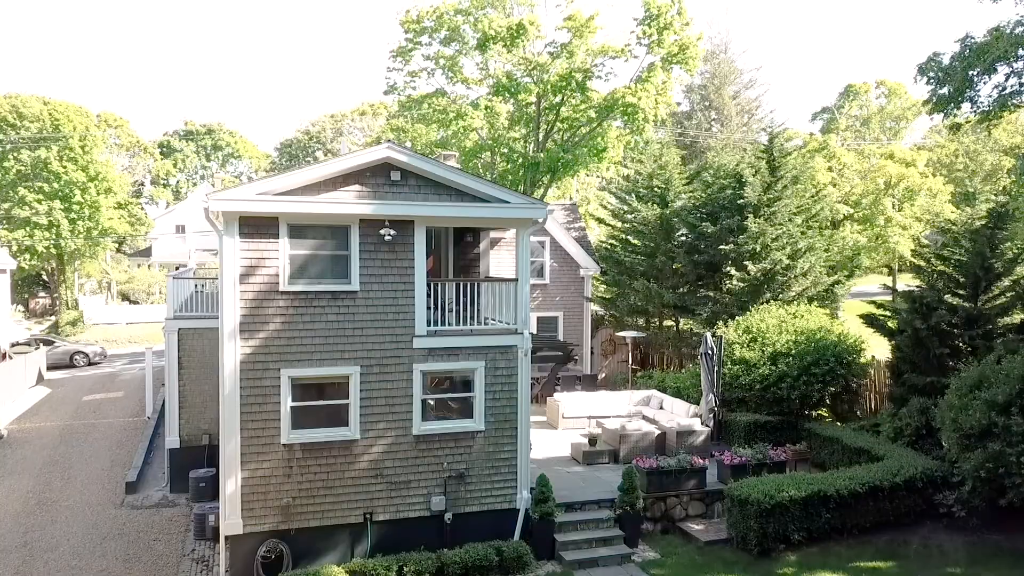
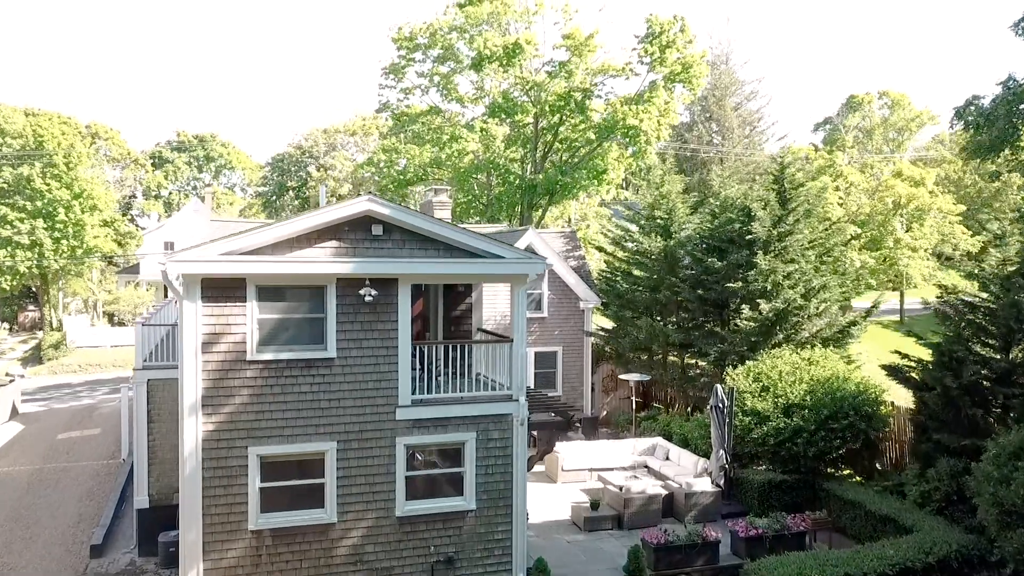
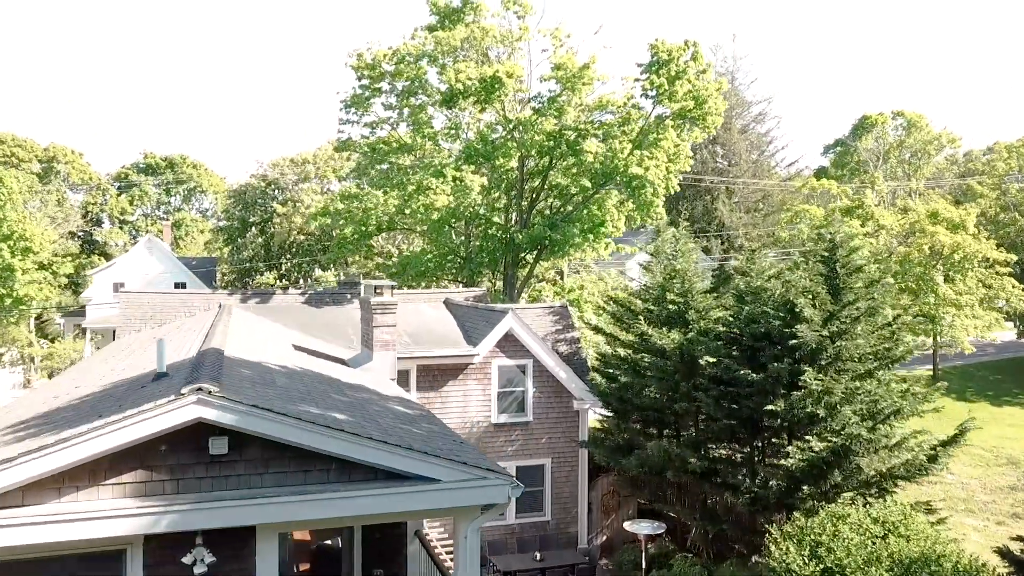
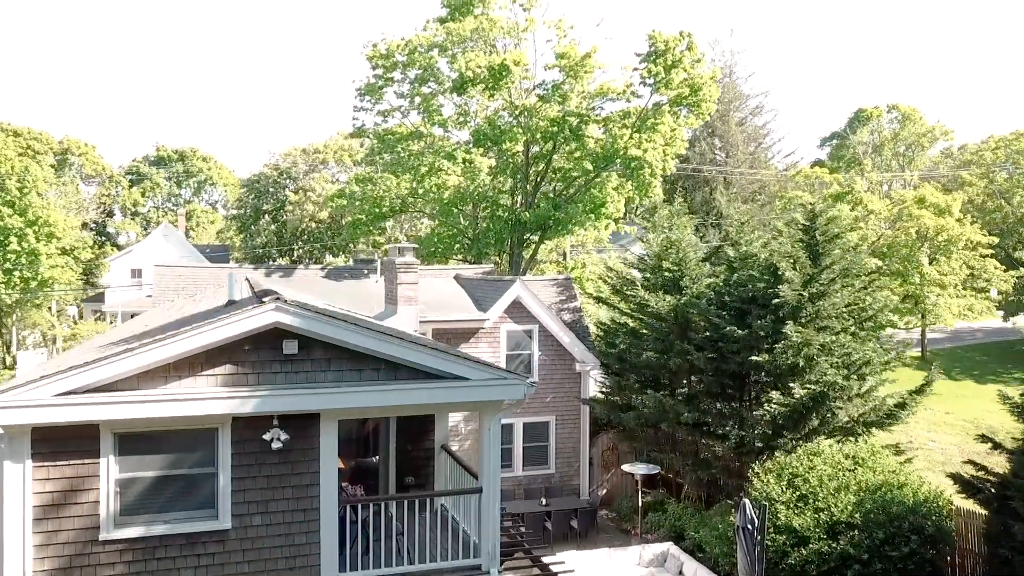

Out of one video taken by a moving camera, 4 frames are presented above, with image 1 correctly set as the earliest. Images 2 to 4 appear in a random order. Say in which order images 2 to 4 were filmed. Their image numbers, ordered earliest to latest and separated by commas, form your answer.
2, 4, 3
